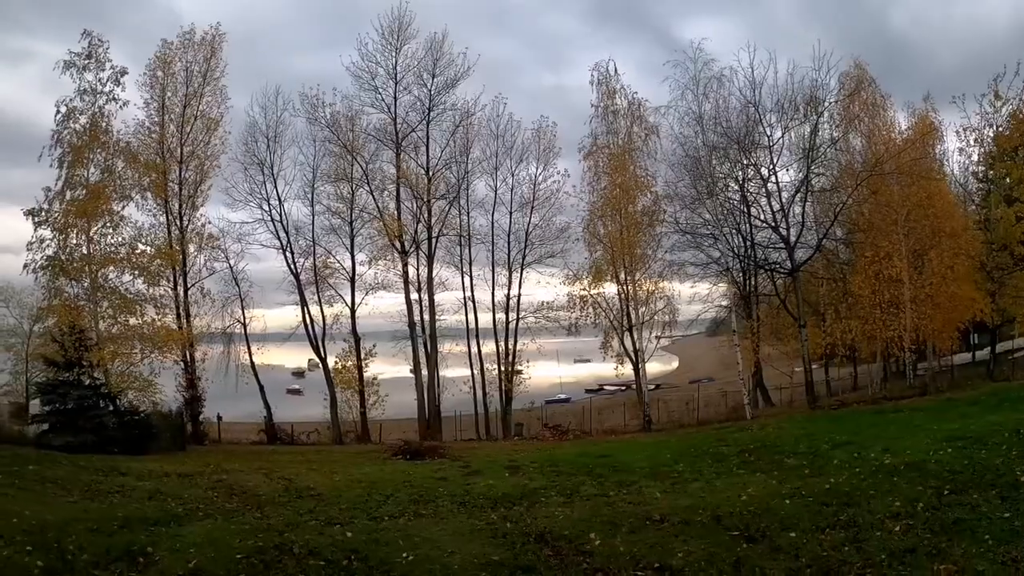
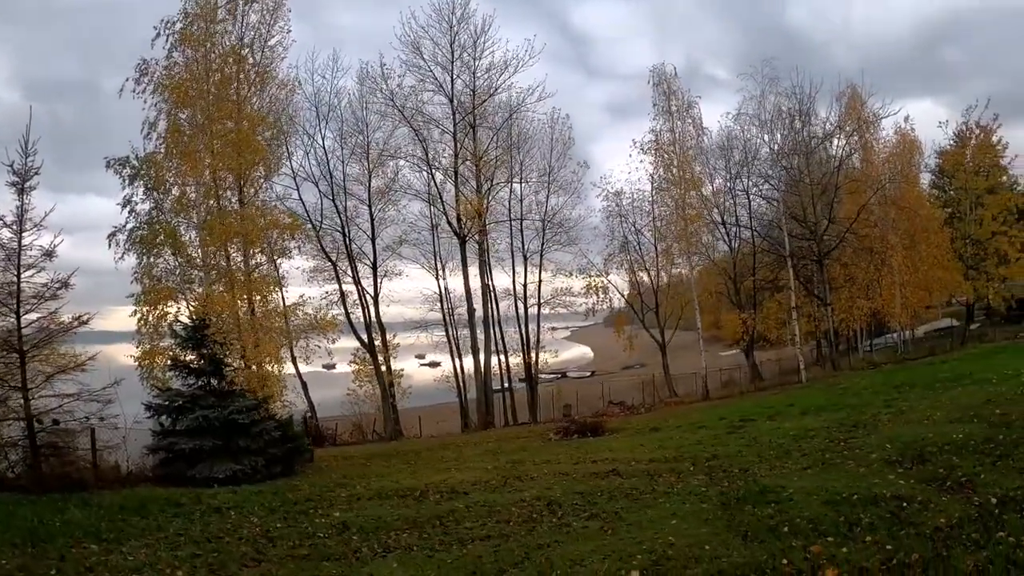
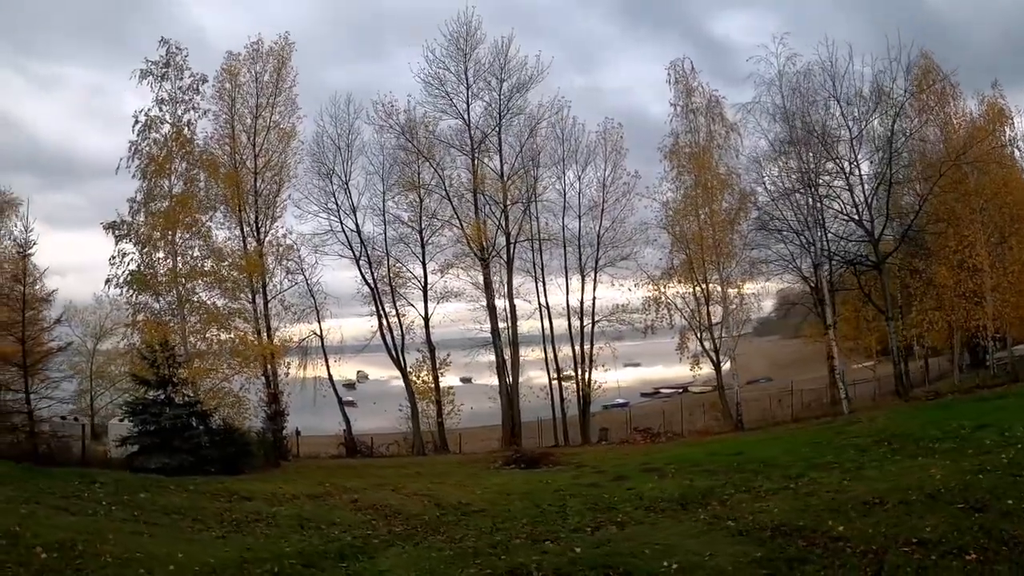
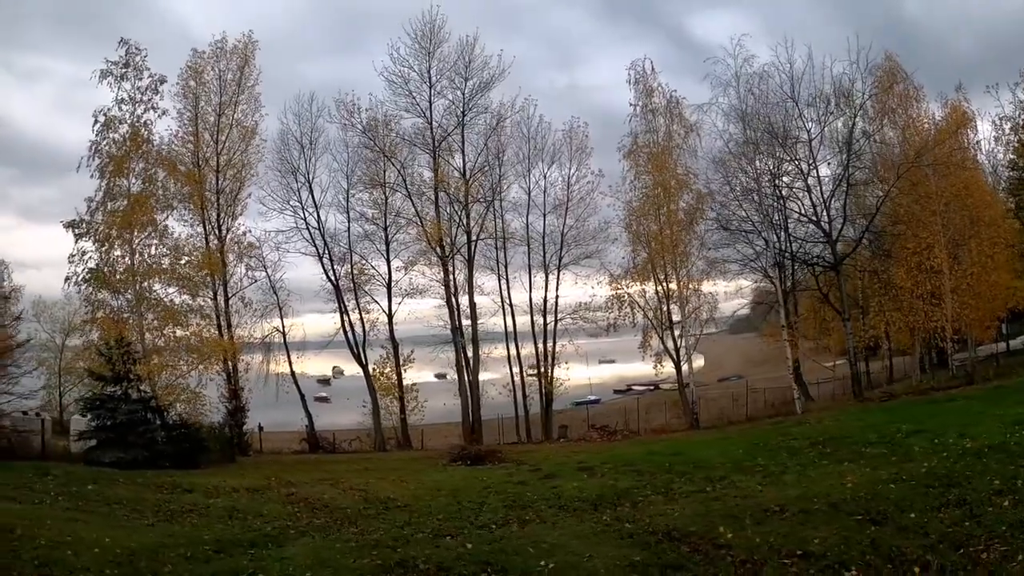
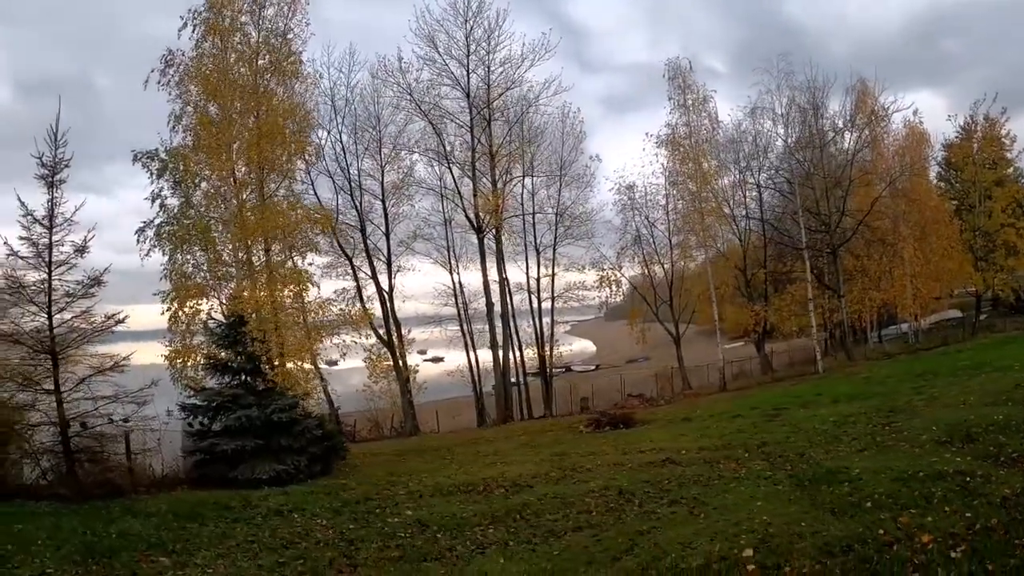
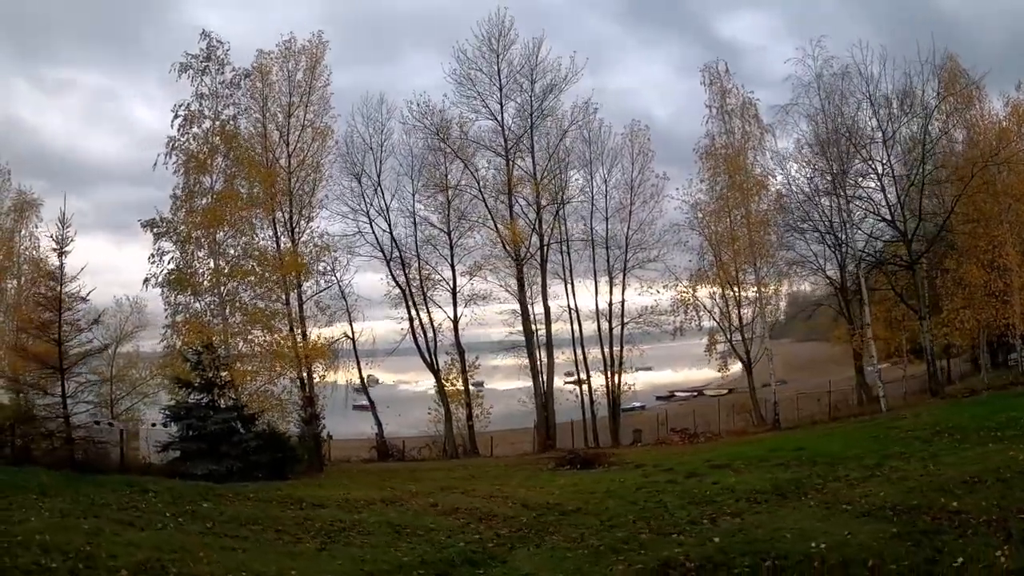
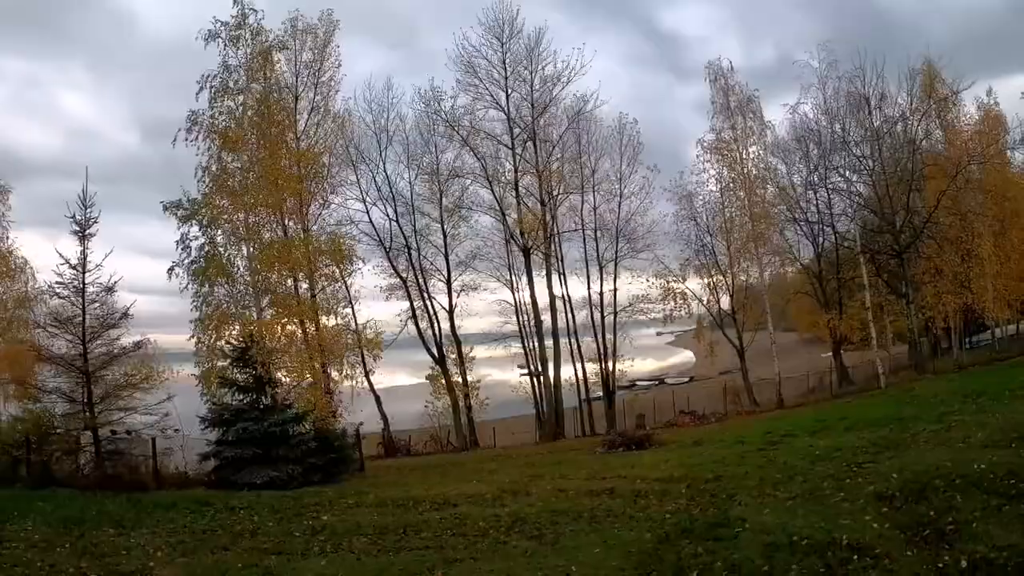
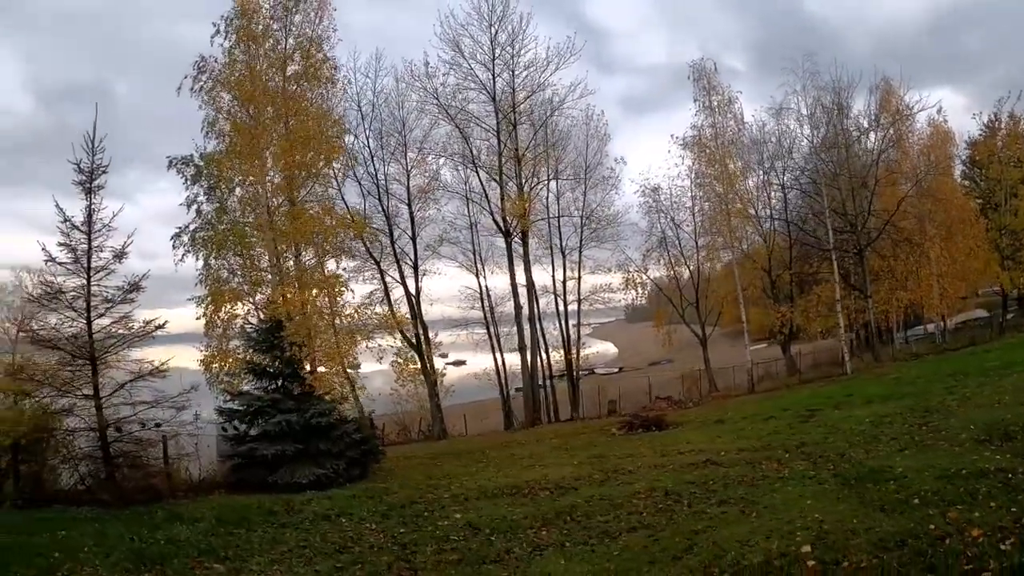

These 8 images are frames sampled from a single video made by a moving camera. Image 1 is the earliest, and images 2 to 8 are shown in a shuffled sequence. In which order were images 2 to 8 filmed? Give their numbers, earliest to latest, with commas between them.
4, 3, 6, 7, 2, 5, 8
